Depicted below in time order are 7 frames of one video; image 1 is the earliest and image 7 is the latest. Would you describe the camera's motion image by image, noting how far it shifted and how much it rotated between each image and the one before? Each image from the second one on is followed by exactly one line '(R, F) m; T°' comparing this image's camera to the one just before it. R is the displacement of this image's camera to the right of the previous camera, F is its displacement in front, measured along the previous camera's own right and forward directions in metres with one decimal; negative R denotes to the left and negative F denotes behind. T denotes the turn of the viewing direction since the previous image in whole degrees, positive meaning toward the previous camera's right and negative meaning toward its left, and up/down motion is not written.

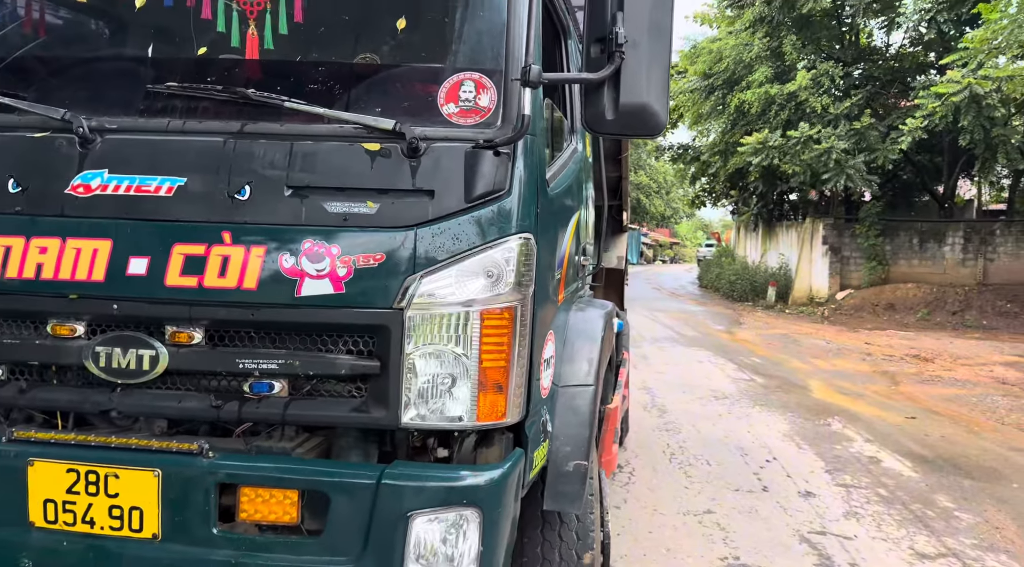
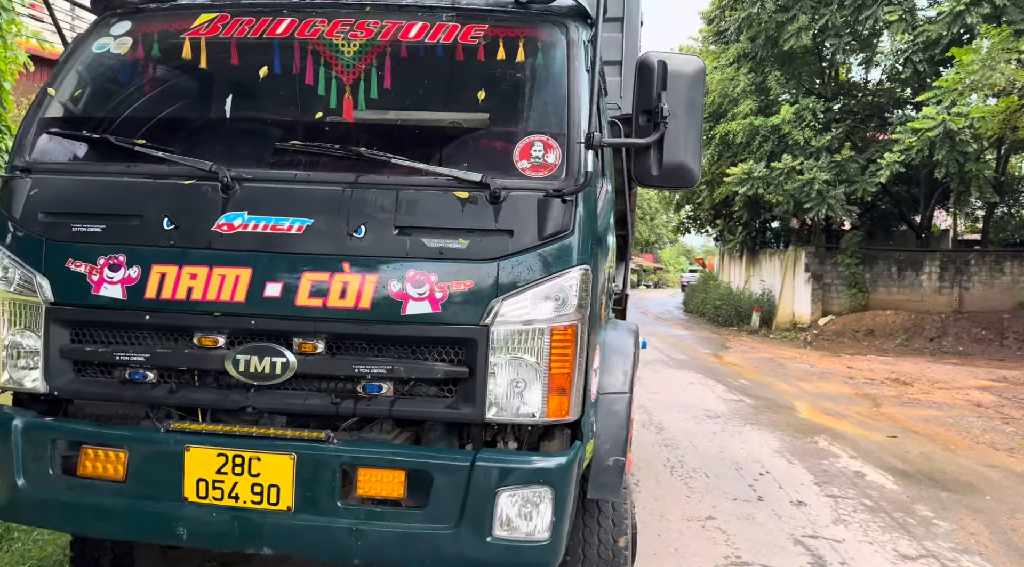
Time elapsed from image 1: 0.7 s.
(-0.2, -0.4) m; +1°
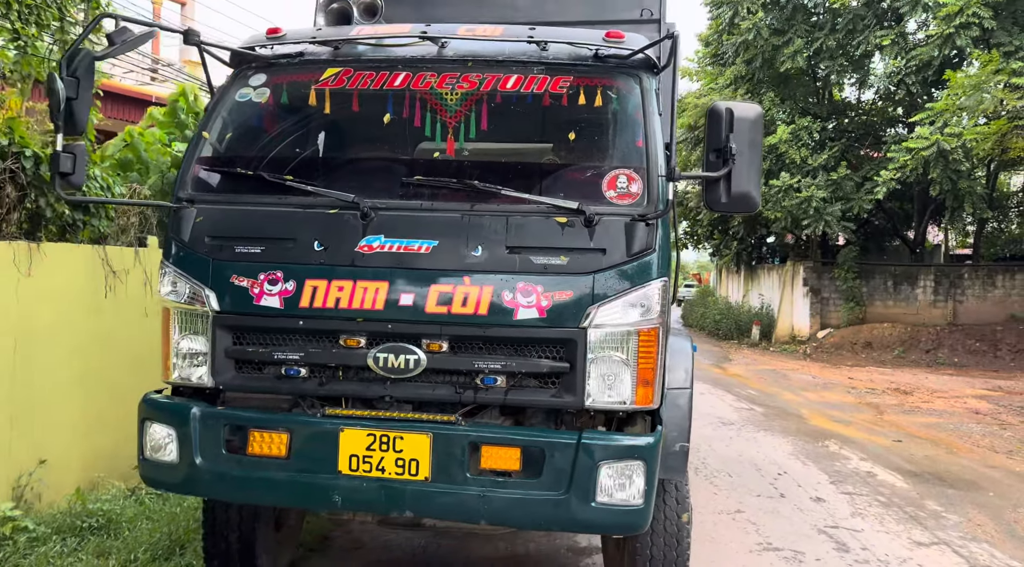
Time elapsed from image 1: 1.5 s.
(-0.3, -0.5) m; +1°
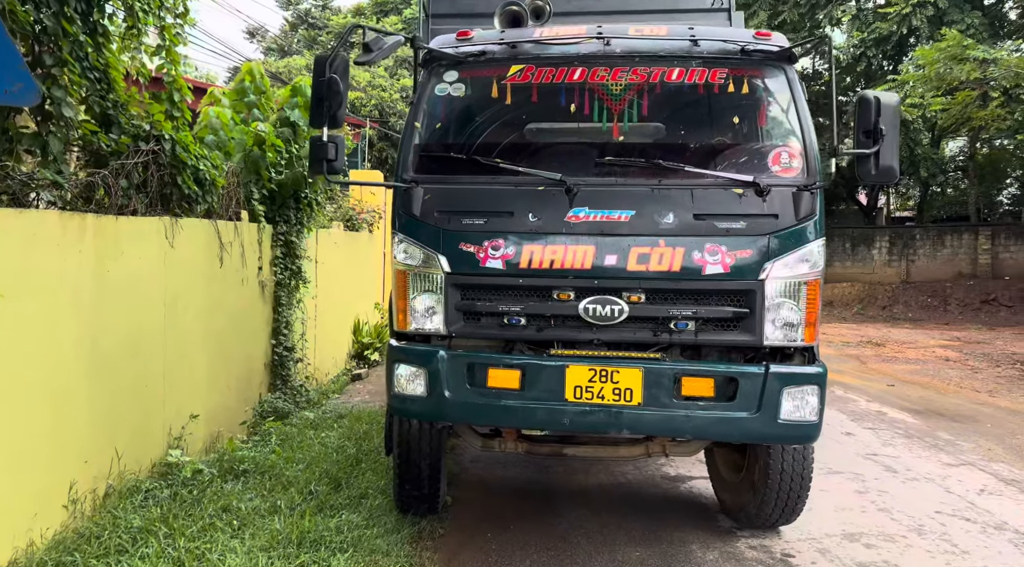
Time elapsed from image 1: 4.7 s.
(-1.0, -0.5) m; +4°
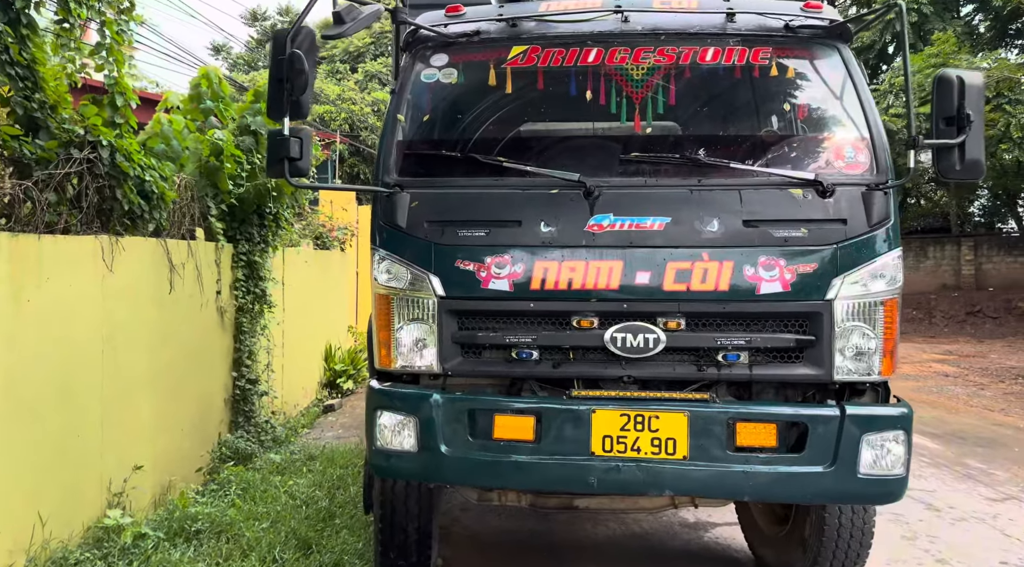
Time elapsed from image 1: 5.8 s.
(-0.1, +0.7) m; +2°
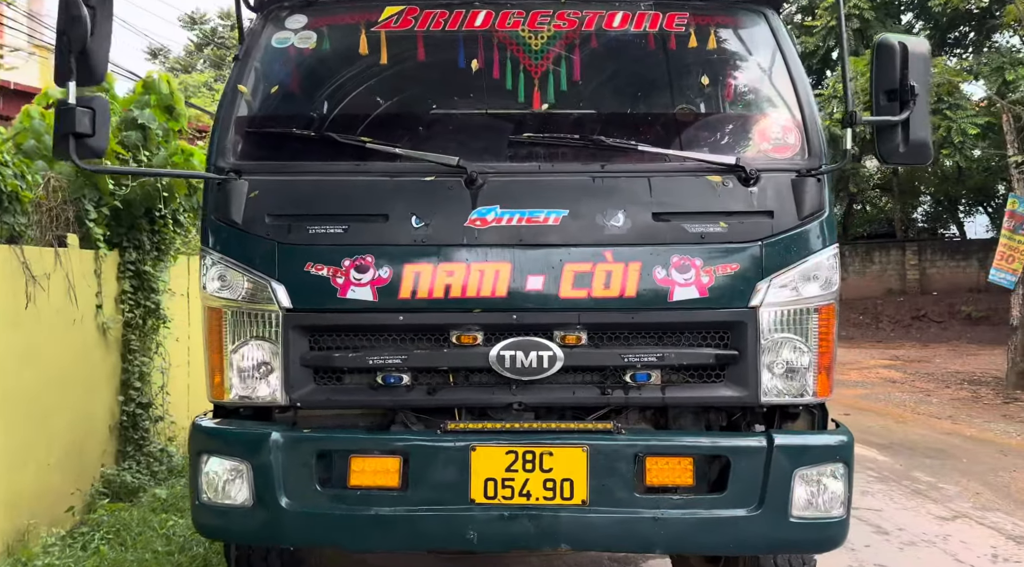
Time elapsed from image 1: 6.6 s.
(+0.2, +0.5) m; +3°
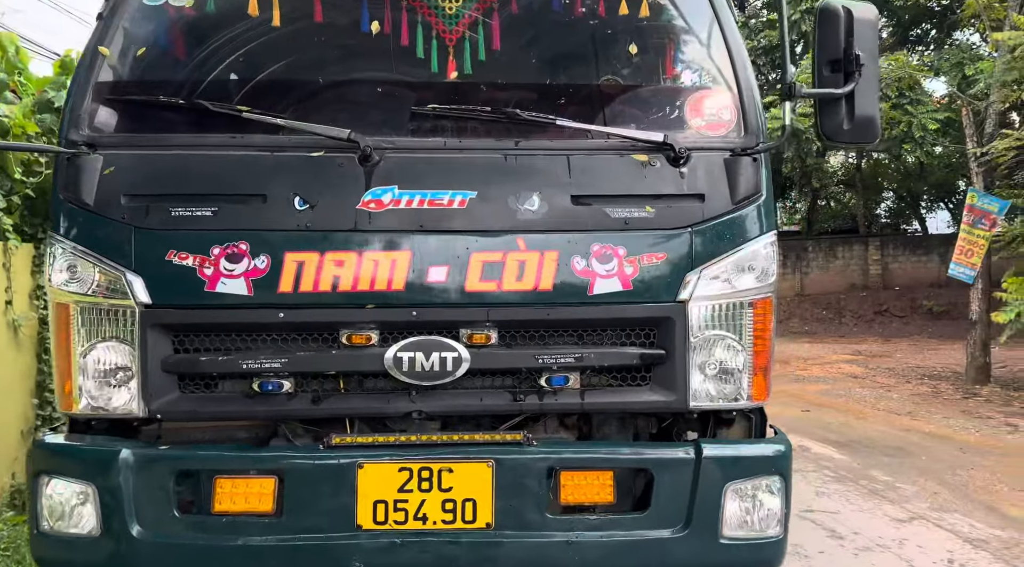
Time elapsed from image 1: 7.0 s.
(+0.2, +0.3) m; +2°
